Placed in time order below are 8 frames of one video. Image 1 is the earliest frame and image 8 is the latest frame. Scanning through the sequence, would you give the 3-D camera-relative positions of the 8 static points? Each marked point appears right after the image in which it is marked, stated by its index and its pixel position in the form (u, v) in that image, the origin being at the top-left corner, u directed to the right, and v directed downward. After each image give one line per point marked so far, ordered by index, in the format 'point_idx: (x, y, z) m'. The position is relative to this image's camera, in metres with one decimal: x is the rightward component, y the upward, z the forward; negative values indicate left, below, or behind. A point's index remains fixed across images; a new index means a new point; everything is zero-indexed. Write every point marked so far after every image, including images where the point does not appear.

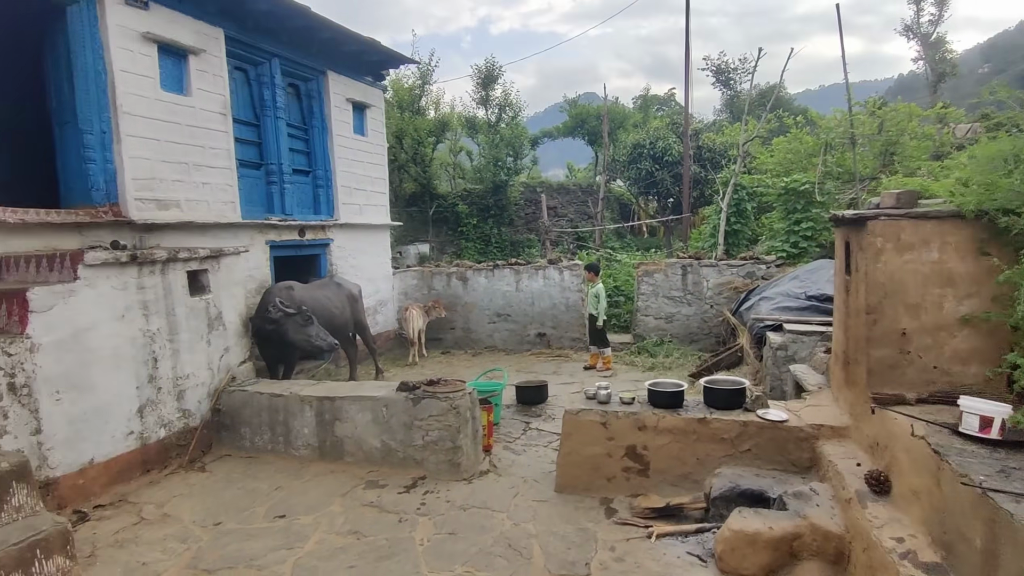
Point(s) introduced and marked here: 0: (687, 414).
0: (+1.1, -0.8, +3.6) m
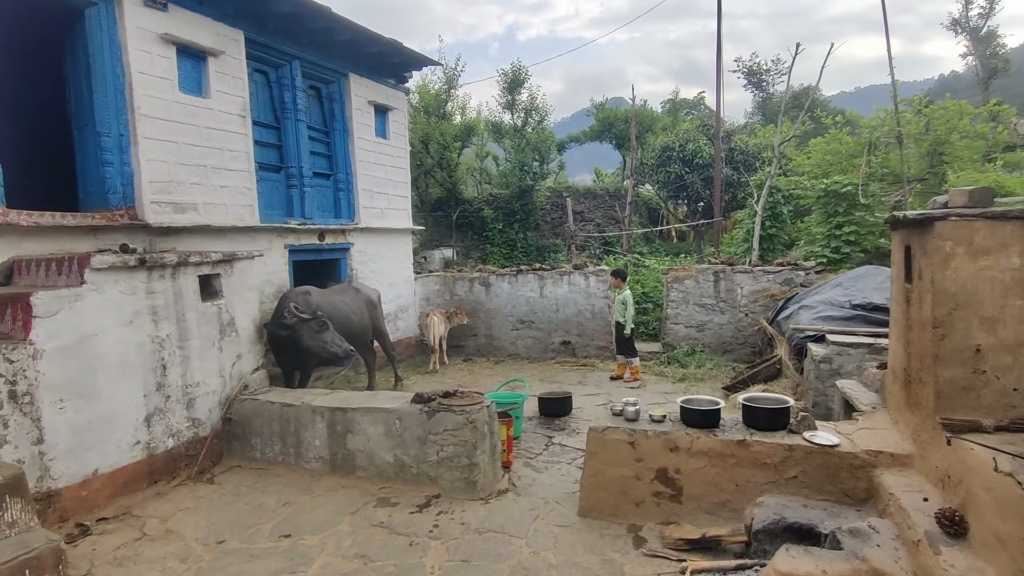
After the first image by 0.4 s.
0: (+1.2, -0.9, +3.3) m
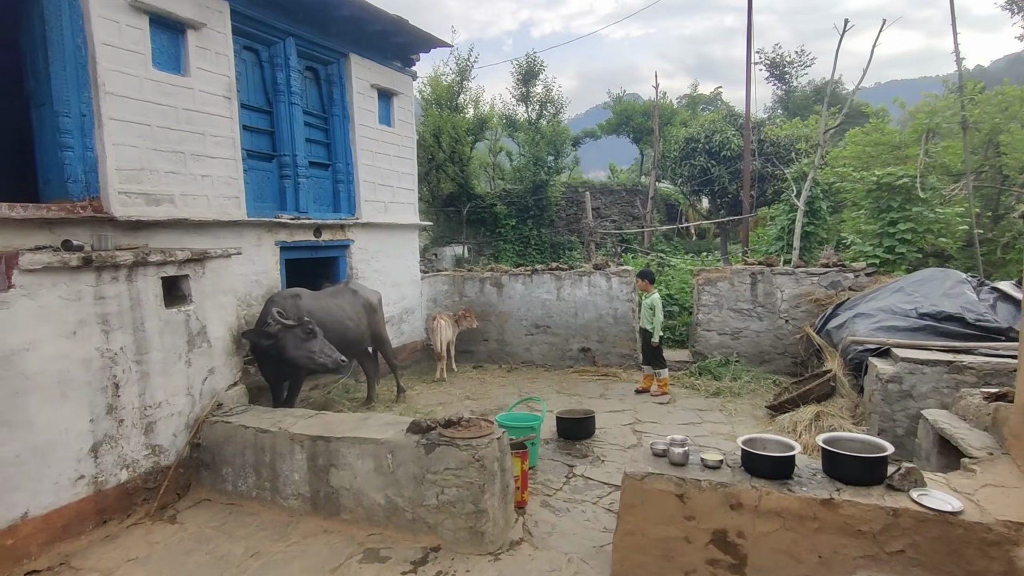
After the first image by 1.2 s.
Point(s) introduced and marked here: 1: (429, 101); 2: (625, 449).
0: (+1.3, -0.9, +2.5) m
1: (-2.4, +5.4, +16.5) m
2: (+1.0, -1.4, +4.8) m
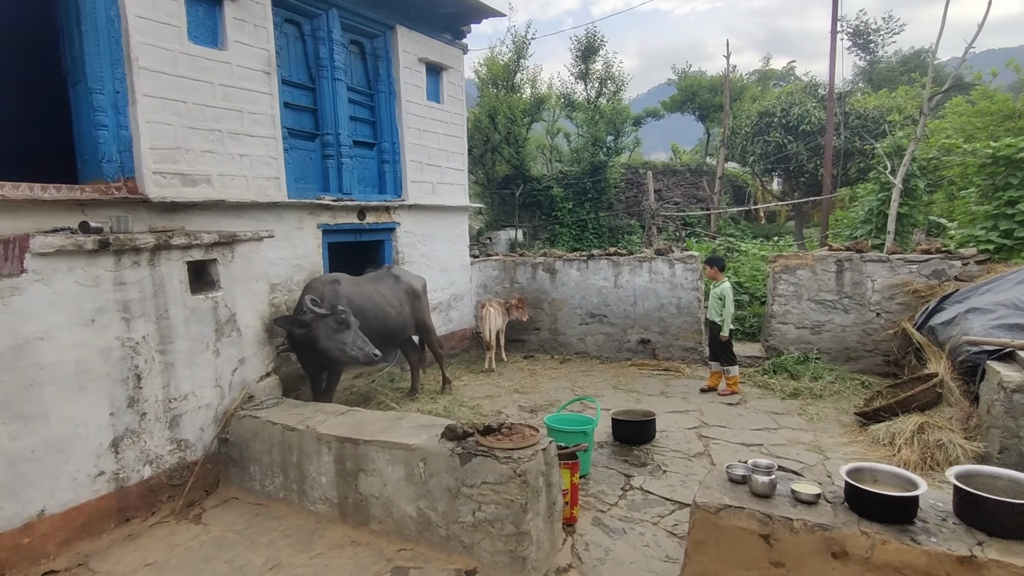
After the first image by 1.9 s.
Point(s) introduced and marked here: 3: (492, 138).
0: (+1.5, -0.9, +2.0) m
1: (-0.8, +5.9, +16.1) m
2: (+1.3, -1.3, +4.2) m
3: (-0.6, +4.2, +15.7) m
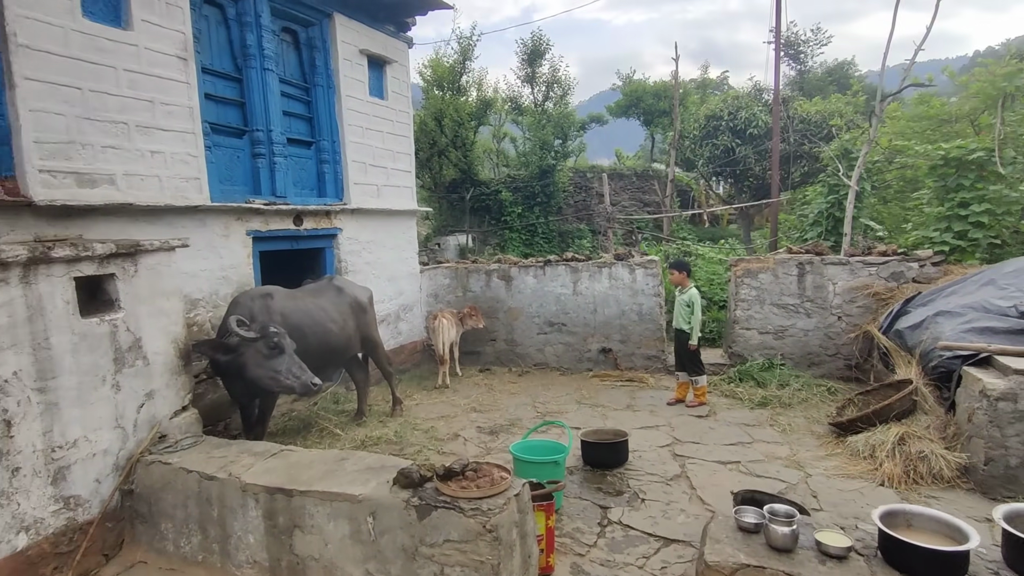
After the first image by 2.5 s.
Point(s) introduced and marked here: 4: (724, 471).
0: (+1.4, -0.9, +1.7) m
1: (-2.3, +5.7, +15.6) m
2: (+1.1, -1.3, +3.9) m
3: (-2.0, +4.0, +15.2) m
4: (+1.6, -1.3, +4.1) m
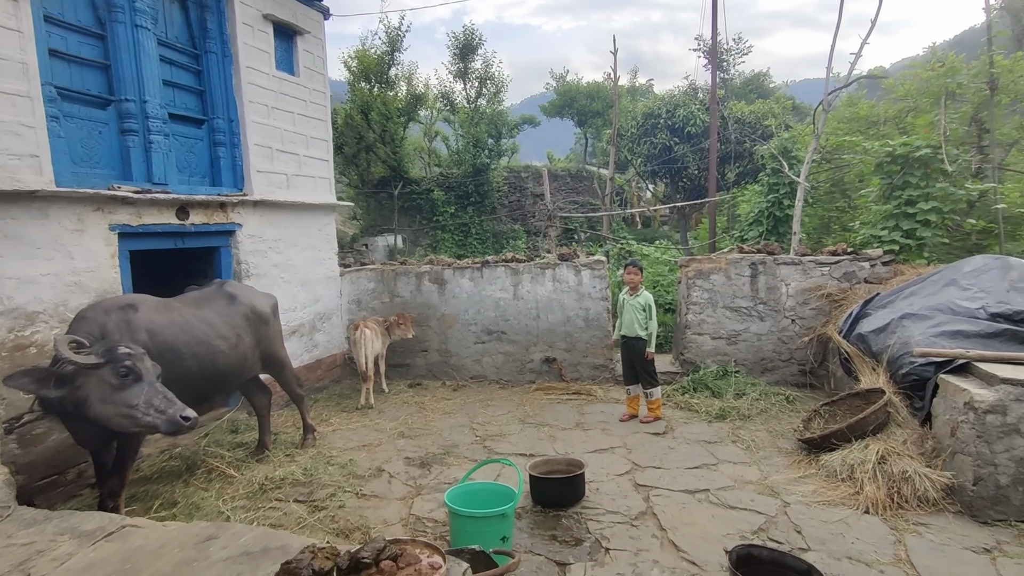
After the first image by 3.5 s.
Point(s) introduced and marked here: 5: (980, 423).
0: (+1.3, -1.0, +1.1) m
1: (-4.1, +5.6, +14.5) m
2: (+0.7, -1.4, +3.3) m
3: (-3.7, +3.9, +14.2) m
4: (+1.2, -1.4, +3.6) m
5: (+2.8, -0.8, +3.4) m
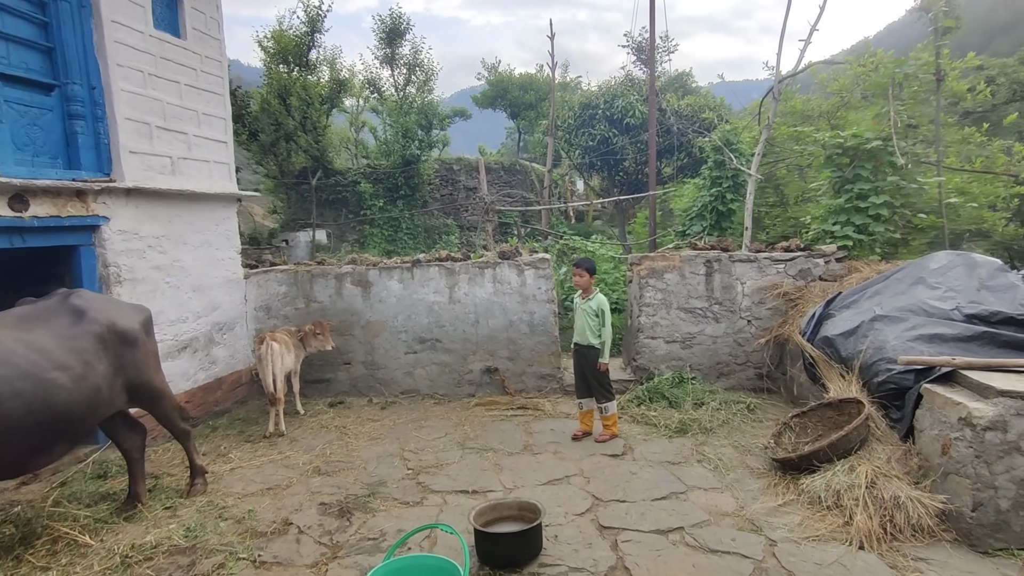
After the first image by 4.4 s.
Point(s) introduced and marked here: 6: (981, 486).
0: (+1.3, -1.0, +0.6) m
1: (-5.7, +5.6, +13.2) m
2: (+0.4, -1.4, +2.7) m
3: (-5.3, +3.9, +12.9) m
4: (+0.8, -1.4, +3.0) m
5: (+2.5, -0.8, +3.0) m
6: (+2.5, -1.1, +3.0) m
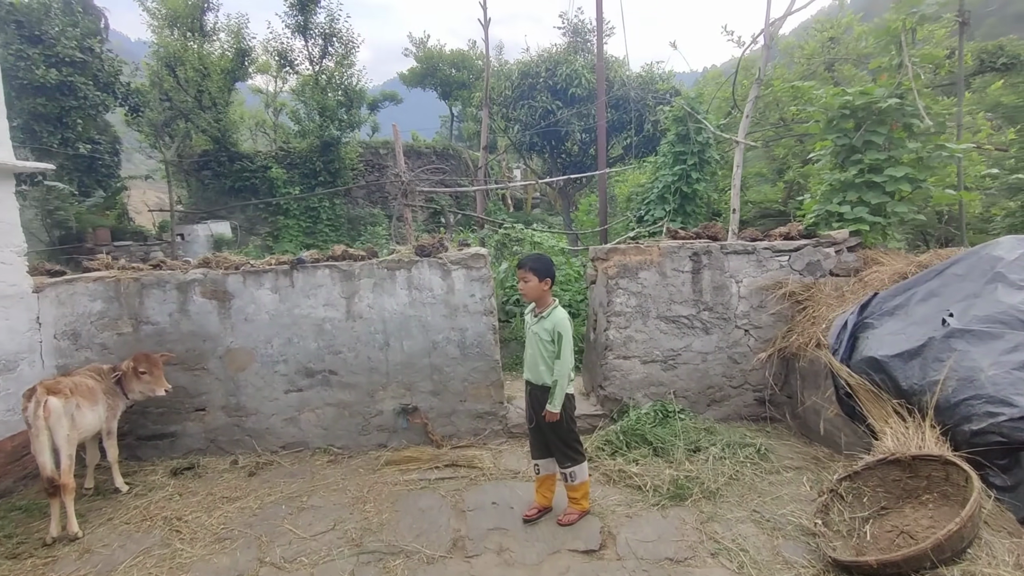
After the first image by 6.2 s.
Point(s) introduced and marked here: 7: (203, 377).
0: (+1.3, -1.1, -0.8) m
1: (-7.2, +5.5, +10.9) m
2: (+0.2, -1.5, +1.2) m
3: (-6.7, +3.8, +10.7) m
4: (+0.6, -1.5, +1.6) m
5: (+2.2, -0.9, +1.8) m
6: (+2.2, -1.1, +1.8) m
7: (-2.2, -0.6, +4.0) m
